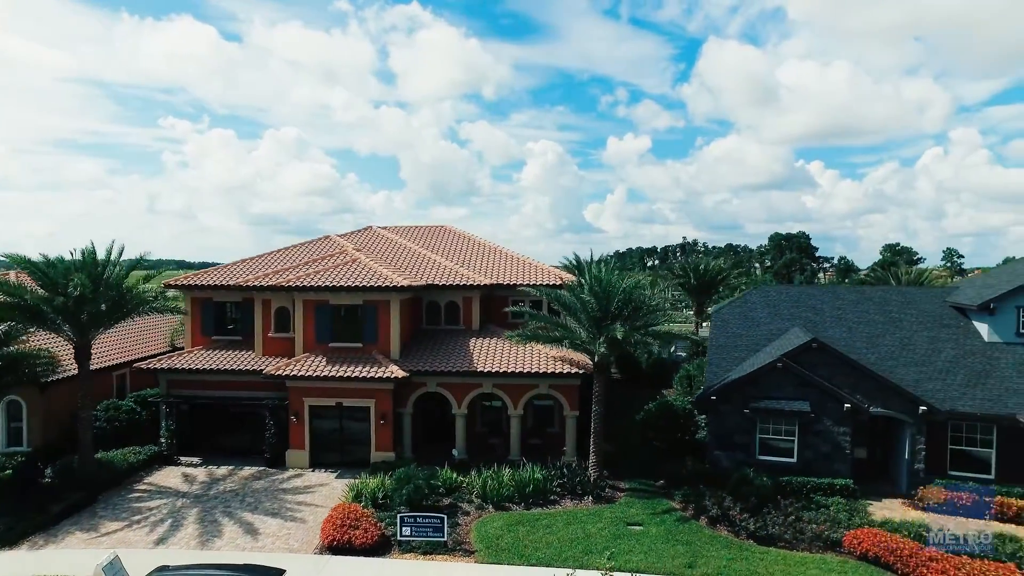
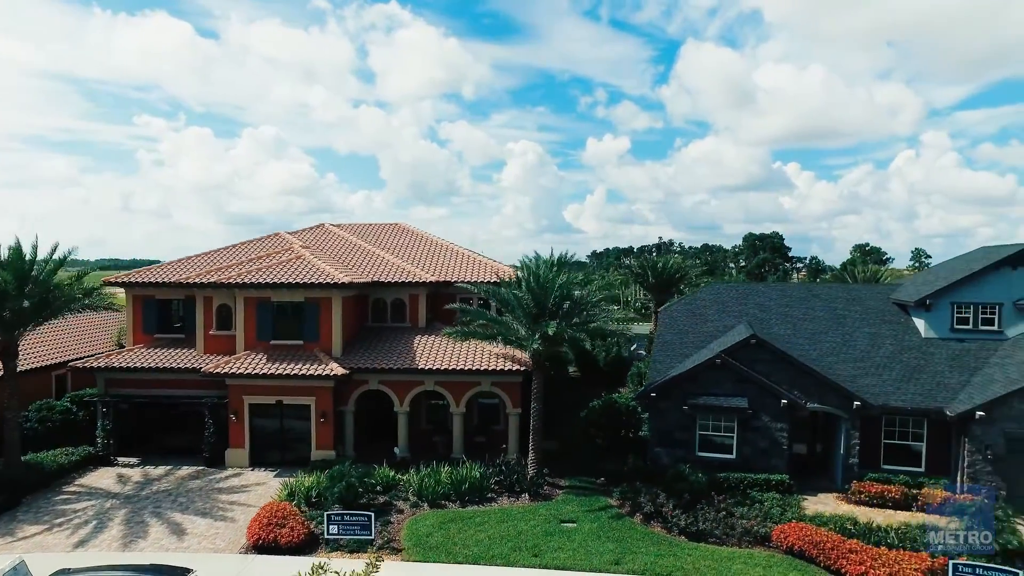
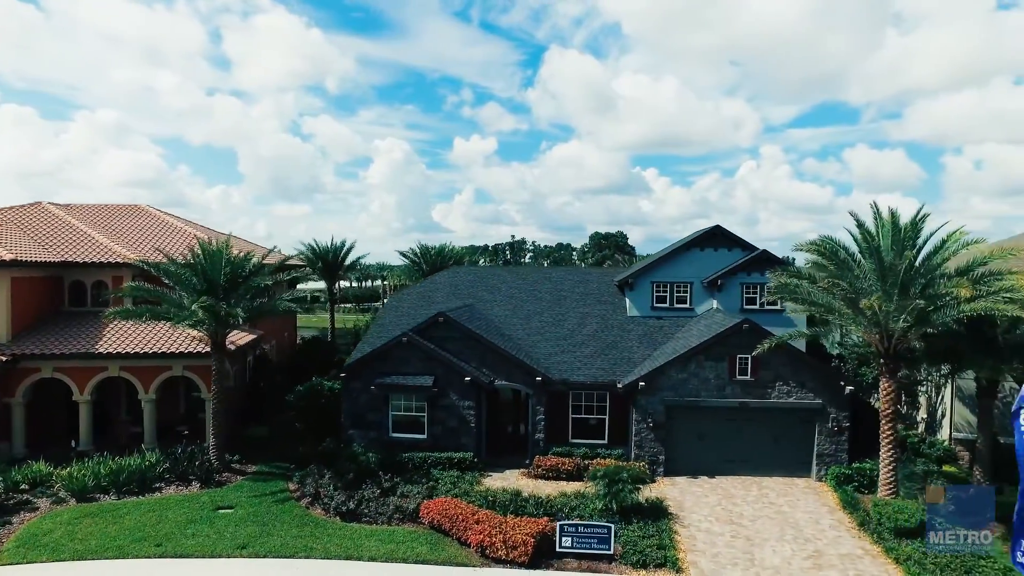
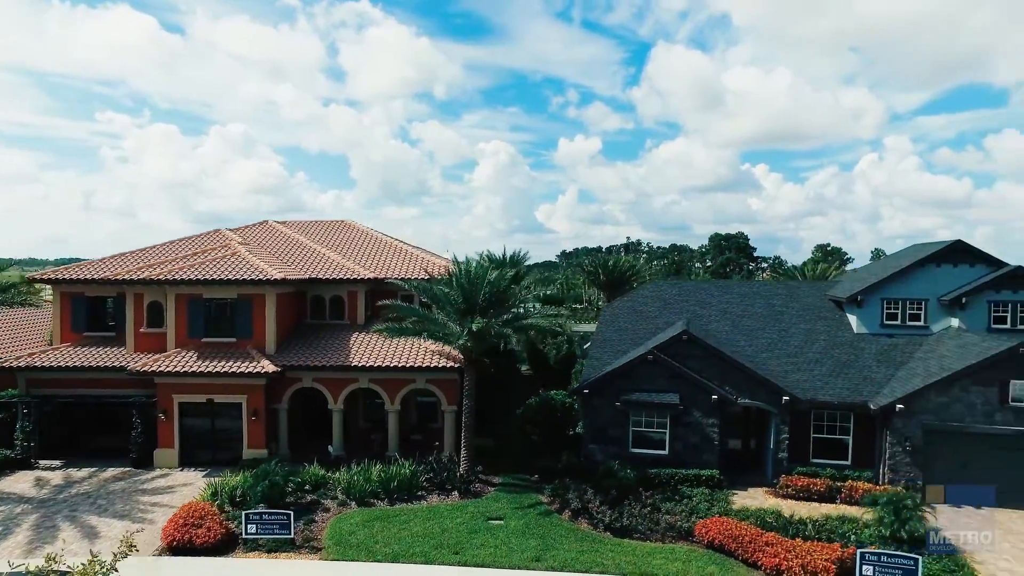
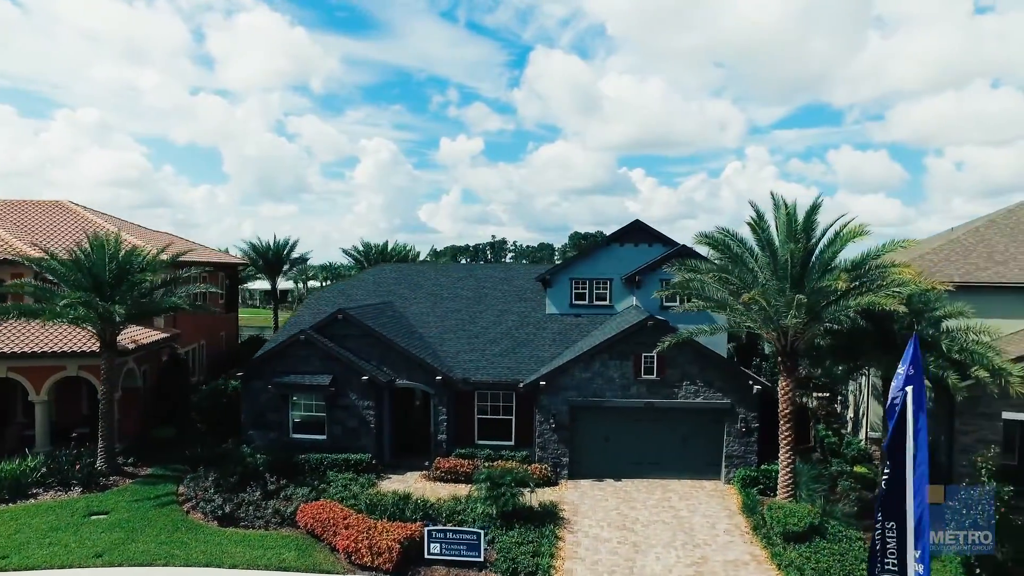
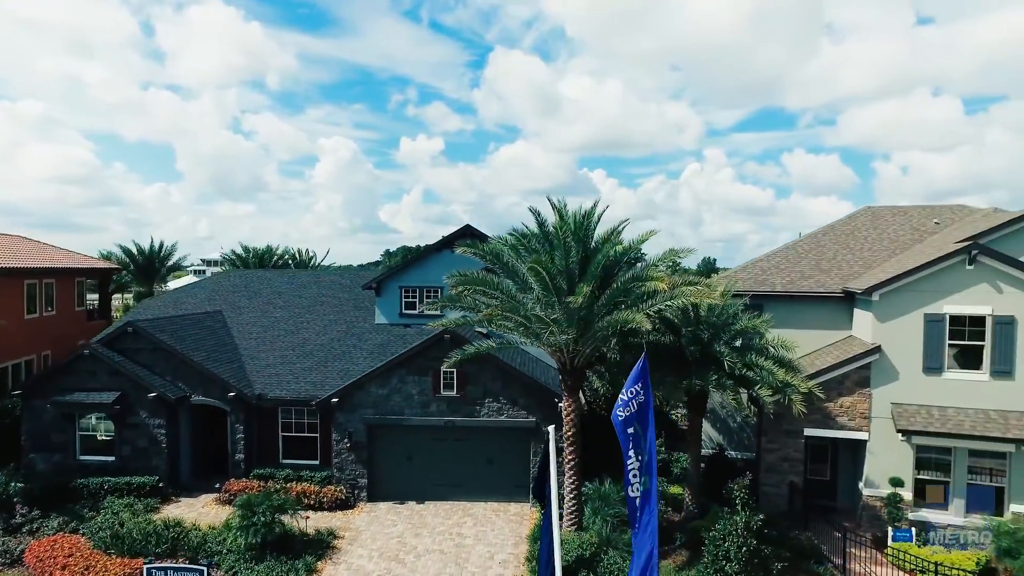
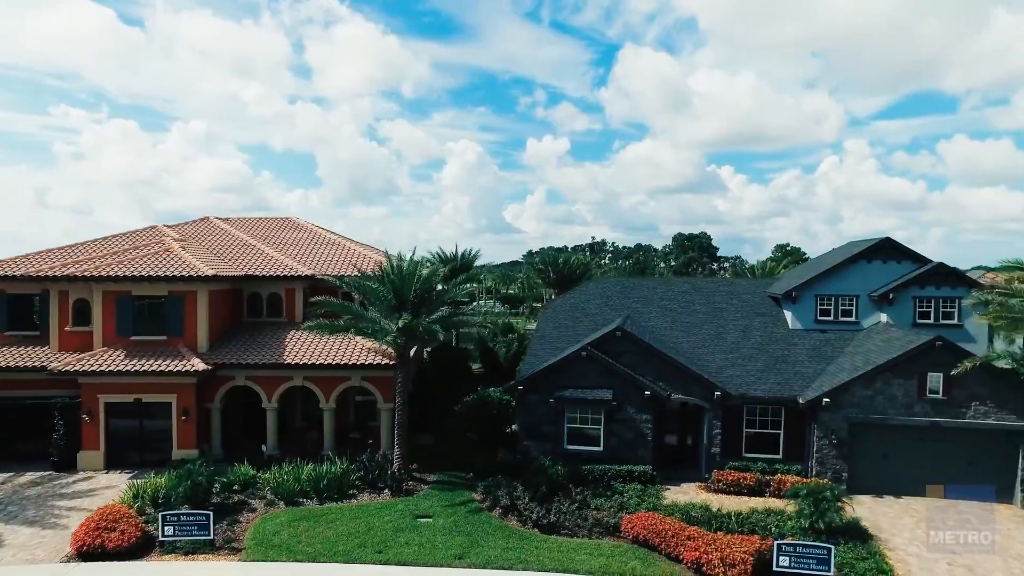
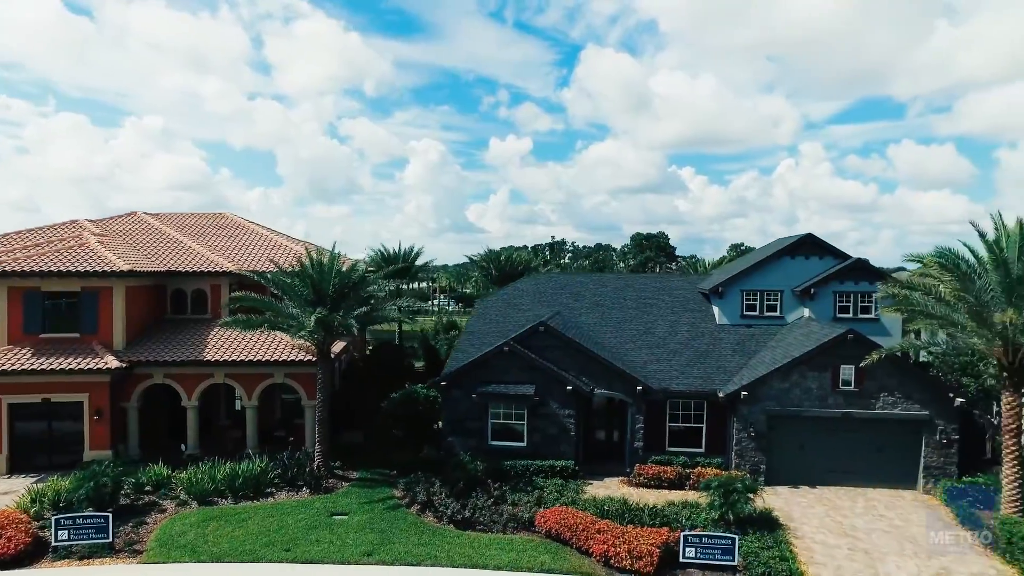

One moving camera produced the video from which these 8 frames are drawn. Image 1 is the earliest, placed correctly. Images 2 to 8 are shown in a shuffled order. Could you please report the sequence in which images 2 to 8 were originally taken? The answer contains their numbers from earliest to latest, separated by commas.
2, 4, 7, 8, 3, 5, 6
